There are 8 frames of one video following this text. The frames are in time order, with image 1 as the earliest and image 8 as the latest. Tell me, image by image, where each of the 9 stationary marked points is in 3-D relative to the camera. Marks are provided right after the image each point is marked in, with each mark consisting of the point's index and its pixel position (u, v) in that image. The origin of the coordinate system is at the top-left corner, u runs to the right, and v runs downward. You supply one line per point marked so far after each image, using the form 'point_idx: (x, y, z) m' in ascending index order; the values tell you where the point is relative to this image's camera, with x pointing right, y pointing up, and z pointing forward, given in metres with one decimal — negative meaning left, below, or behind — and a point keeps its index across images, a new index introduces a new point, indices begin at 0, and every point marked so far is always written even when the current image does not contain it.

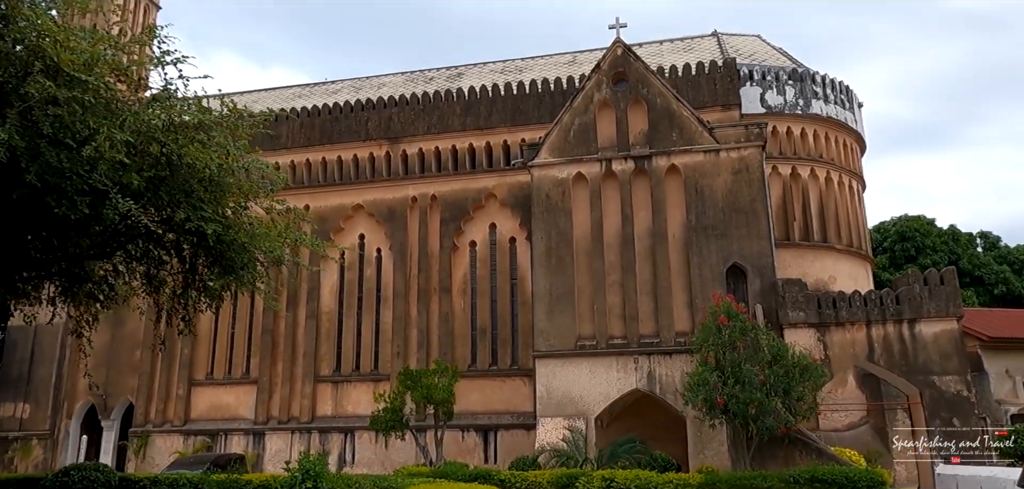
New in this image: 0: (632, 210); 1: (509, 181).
0: (+2.4, +0.7, +14.6) m
1: (-0.1, +1.6, +18.2) m
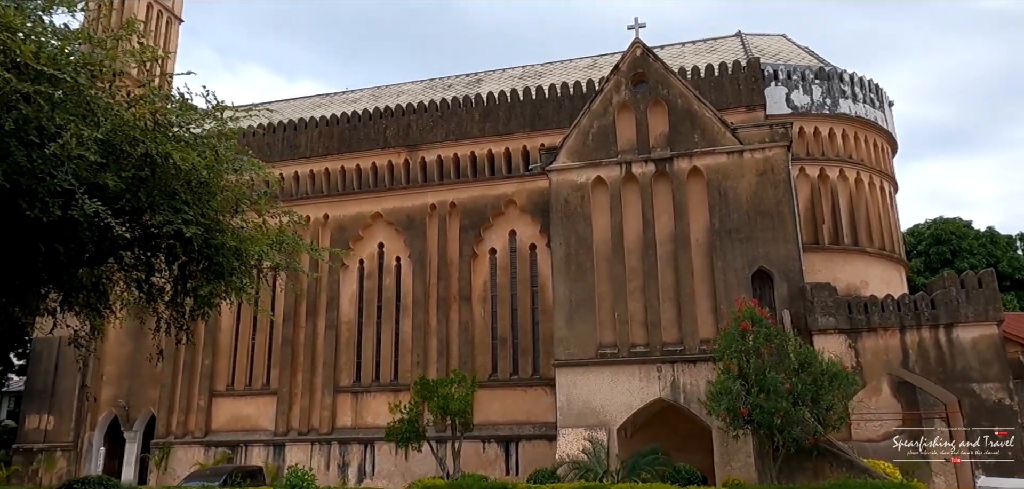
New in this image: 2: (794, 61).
0: (+2.7, +0.6, +14.2) m
1: (+0.4, +1.4, +17.9) m
2: (+7.5, +4.9, +19.6) m
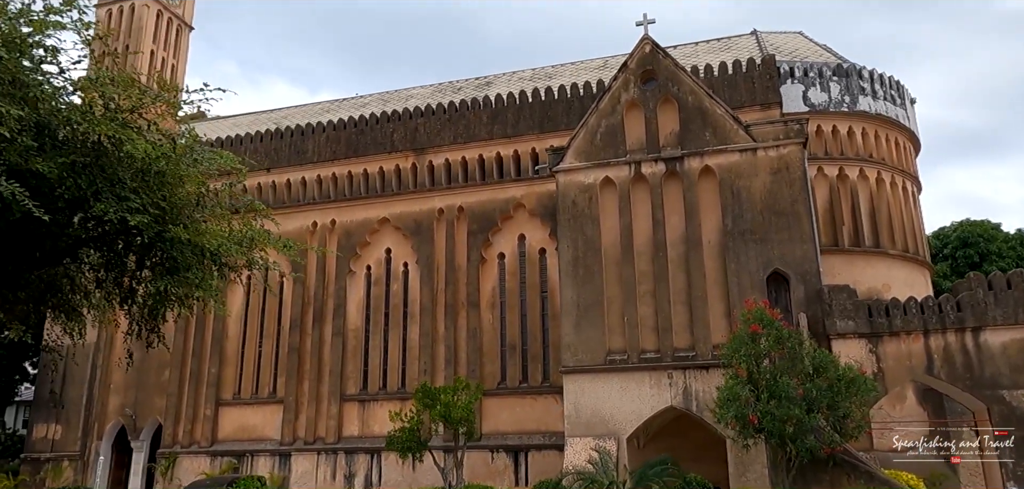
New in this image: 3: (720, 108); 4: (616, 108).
0: (+2.8, +0.5, +13.7) m
1: (+0.6, +1.3, +17.5) m
2: (+7.7, +4.8, +19.0) m
3: (+3.9, +2.5, +13.8) m
4: (+2.0, +2.7, +14.4) m
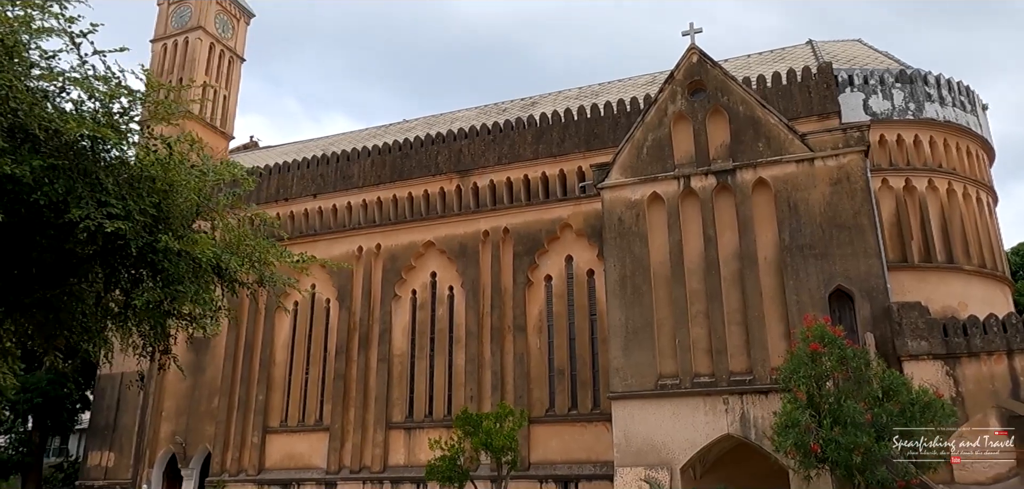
0: (+3.6, +0.2, +13.0) m
1: (+1.7, +0.8, +17.0) m
2: (+8.8, +4.4, +18.1) m
3: (+4.7, +2.2, +13.1) m
4: (+2.8, +2.3, +13.9) m
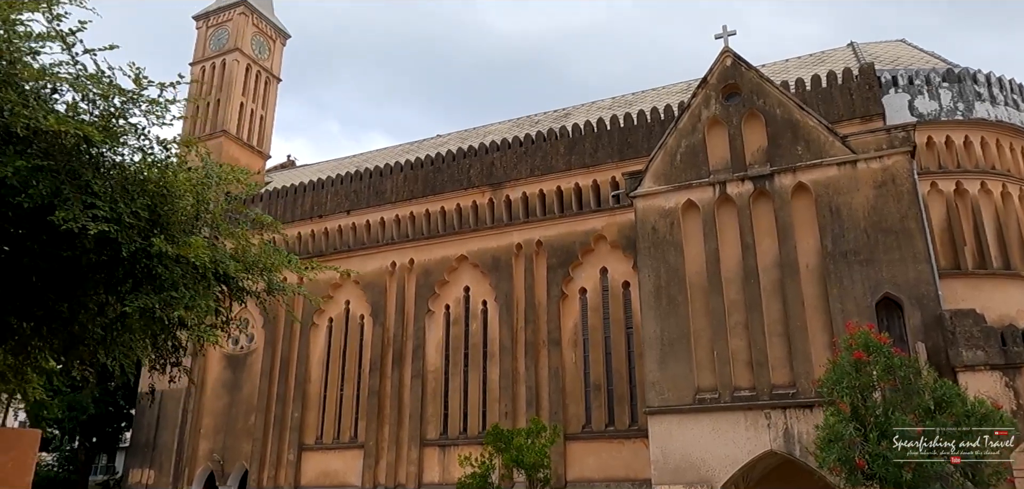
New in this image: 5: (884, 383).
0: (+4.1, +0.1, +12.5) m
1: (+2.4, +0.5, +16.6) m
2: (+9.5, +4.2, +17.4) m
3: (+5.1, +2.1, +12.6) m
4: (+3.4, +2.2, +13.5) m
5: (+4.3, -1.6, +8.4) m
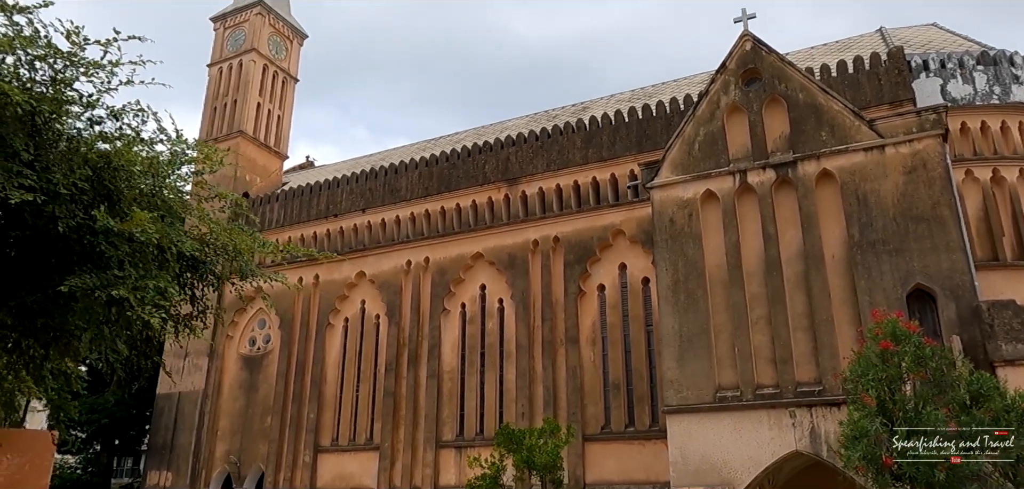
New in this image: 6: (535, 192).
0: (+4.3, +0.3, +11.9) m
1: (+2.7, +0.7, +16.1) m
2: (+9.9, +4.4, +16.6) m
3: (+5.3, +2.3, +12.0) m
4: (+3.5, +2.3, +12.9) m
5: (+4.3, -1.4, +7.8) m
6: (+0.5, +1.2, +17.6) m
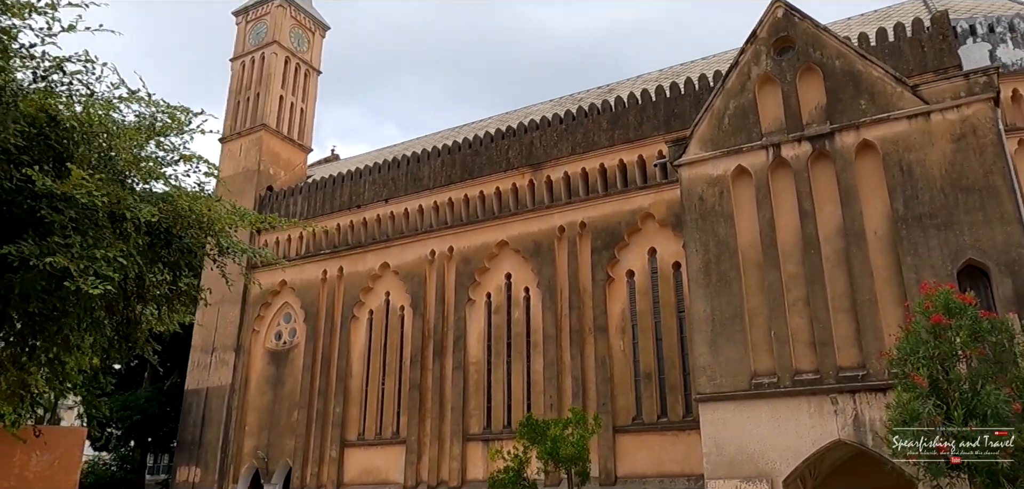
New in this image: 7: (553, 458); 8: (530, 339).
0: (+4.6, +0.6, +11.2) m
1: (+3.2, +1.0, +15.5) m
2: (+10.3, +4.9, +15.6) m
3: (+5.6, +2.7, +11.2) m
4: (+3.9, +2.6, +12.2) m
5: (+4.5, -1.1, +7.1) m
6: (+1.1, +1.6, +17.0) m
7: (+0.6, -3.0, +10.4) m
8: (+0.4, -2.1, +16.3) m
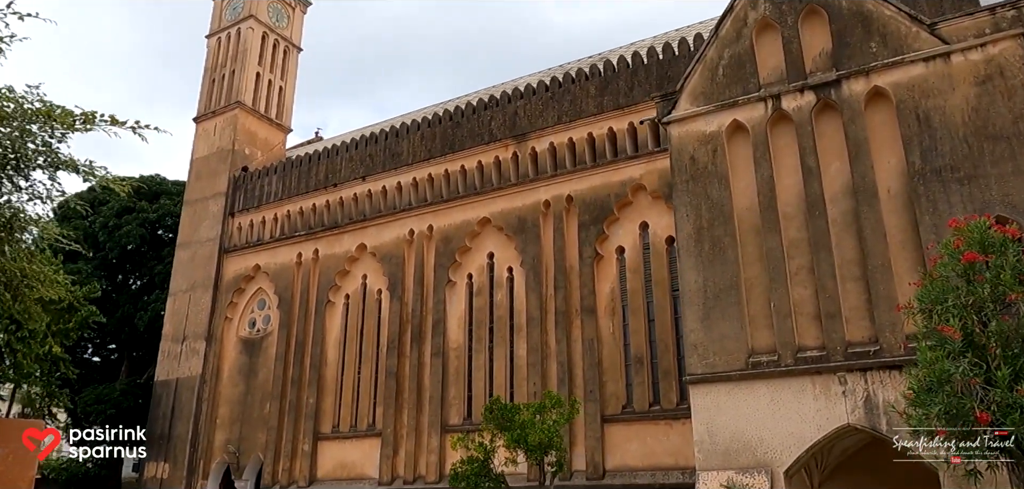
0: (+4.1, +1.1, +9.9) m
1: (+2.8, +1.5, +14.2) m
2: (+9.9, +5.5, +14.3) m
3: (+5.1, +3.2, +10.0) m
4: (+3.4, +3.1, +11.0) m
5: (+4.0, -0.6, +5.9) m
6: (+0.7, +2.1, +15.8) m
7: (+0.2, -2.5, +9.2) m
8: (0.0, -1.6, +15.1) m
